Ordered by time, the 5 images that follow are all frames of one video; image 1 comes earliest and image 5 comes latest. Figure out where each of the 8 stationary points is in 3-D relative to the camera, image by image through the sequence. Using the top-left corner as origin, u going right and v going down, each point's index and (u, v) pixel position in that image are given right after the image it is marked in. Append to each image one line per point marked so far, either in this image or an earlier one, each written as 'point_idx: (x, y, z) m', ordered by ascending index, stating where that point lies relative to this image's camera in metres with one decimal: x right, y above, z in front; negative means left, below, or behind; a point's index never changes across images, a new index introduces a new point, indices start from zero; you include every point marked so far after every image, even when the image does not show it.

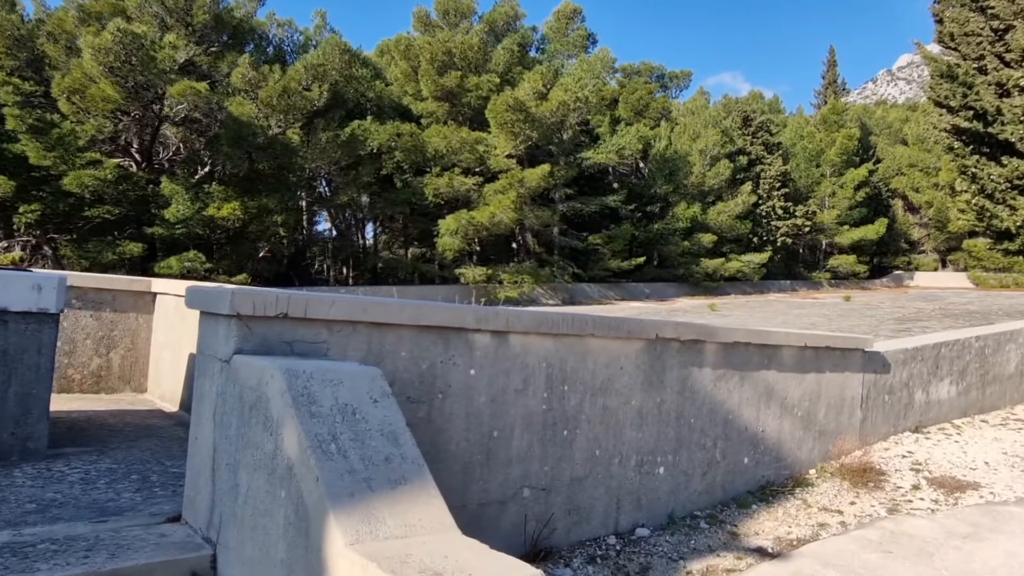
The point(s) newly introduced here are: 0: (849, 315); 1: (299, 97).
0: (+9.5, -0.8, +18.2) m
1: (-5.4, +4.9, +16.4) m
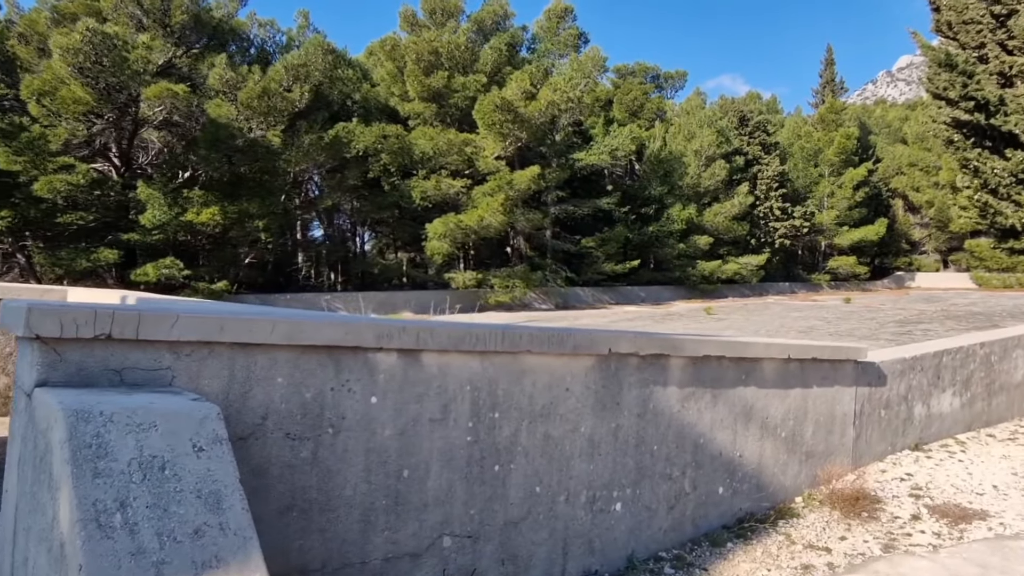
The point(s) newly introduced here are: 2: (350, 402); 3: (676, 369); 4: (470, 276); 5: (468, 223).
0: (+9.2, -0.8, +17.6) m
1: (-5.8, +4.7, +16.0) m
2: (-0.6, -0.4, +2.3) m
3: (+0.8, -0.4, +3.3) m
4: (-1.3, +0.3, +18.9) m
5: (-1.2, +1.8, +17.7) m
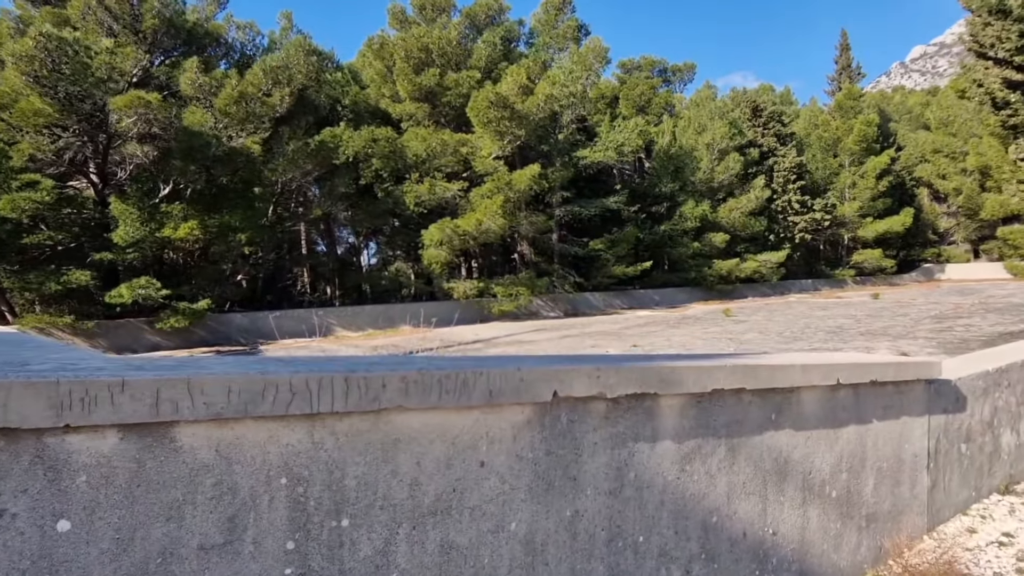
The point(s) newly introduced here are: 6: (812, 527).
0: (+9.3, -0.7, +16.2) m
1: (-5.9, +4.3, +15.0) m
2: (-0.9, -0.5, +1.2) m
3: (+0.5, -0.4, +2.1) m
4: (-1.2, +0.1, +17.8) m
5: (-1.2, +1.6, +16.6) m
6: (+1.2, -1.0, +2.6) m
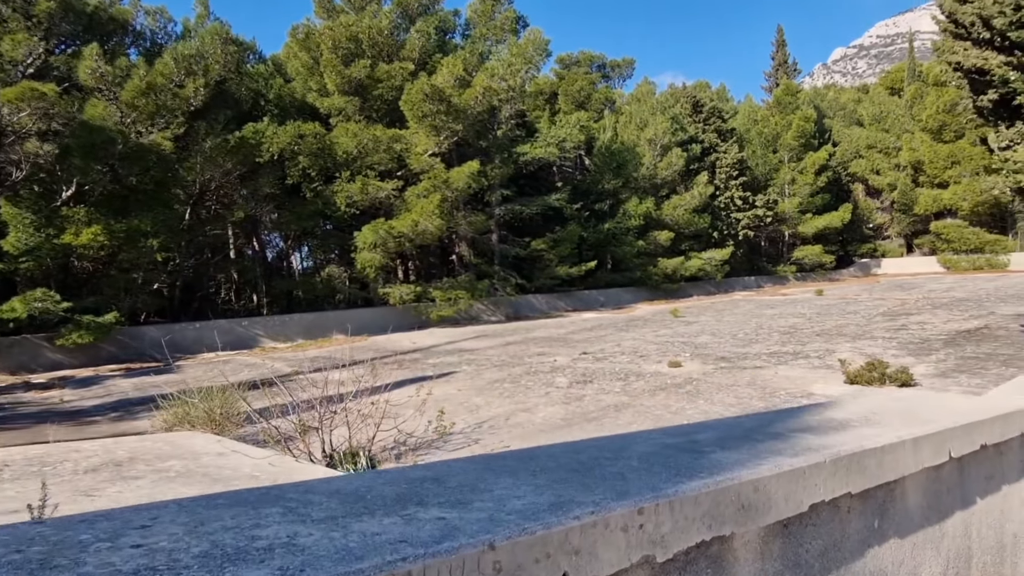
0: (+7.9, -0.6, +16.0) m
1: (-7.2, +4.1, +13.5) m
2: (-0.9, -0.6, +0.1) m
3: (+0.4, -0.5, +1.2) m
4: (-2.6, -0.1, +16.7) m
5: (-2.6, +1.4, +15.4) m
6: (+1.1, -1.1, +1.8) m
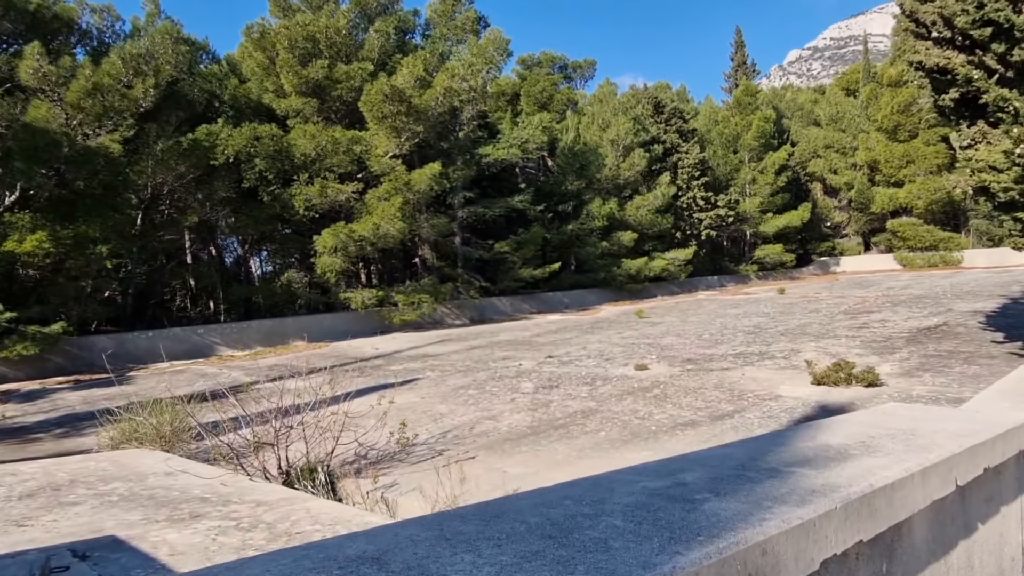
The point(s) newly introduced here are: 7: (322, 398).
0: (+7.1, -0.6, +16.2) m
1: (-7.9, +3.9, +12.9) m
2: (-0.9, -0.6, -0.2) m
3: (+0.4, -0.6, +1.0) m
4: (-3.5, -0.2, +16.3) m
5: (-3.4, +1.3, +15.0) m
6: (+1.0, -1.1, +1.6) m
7: (-1.5, -0.9, +5.1) m
